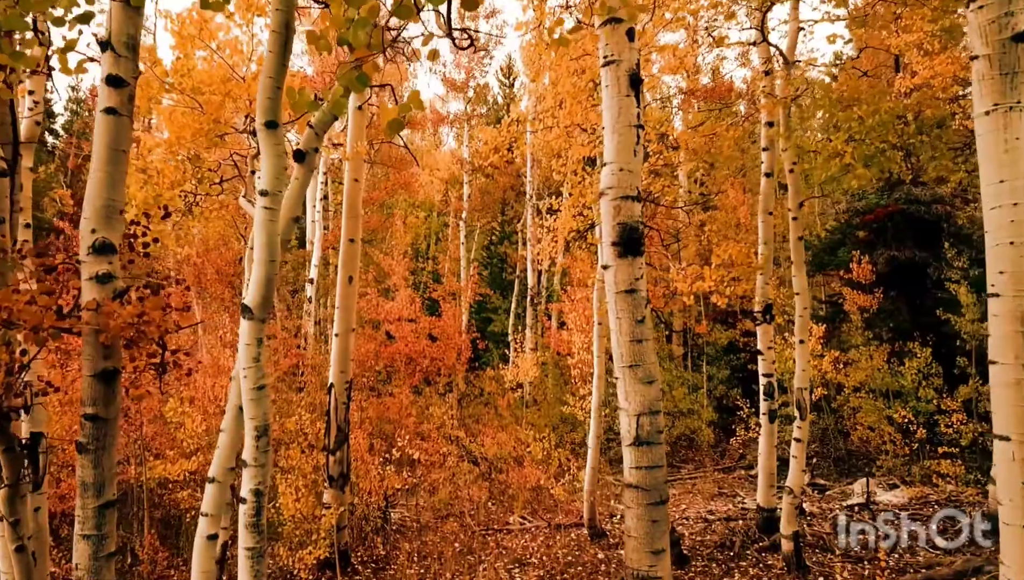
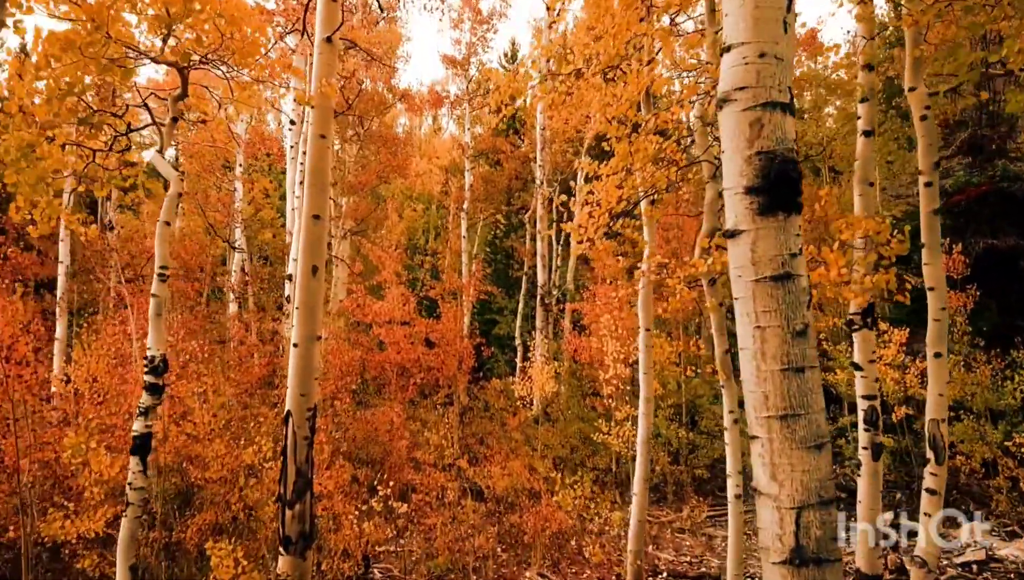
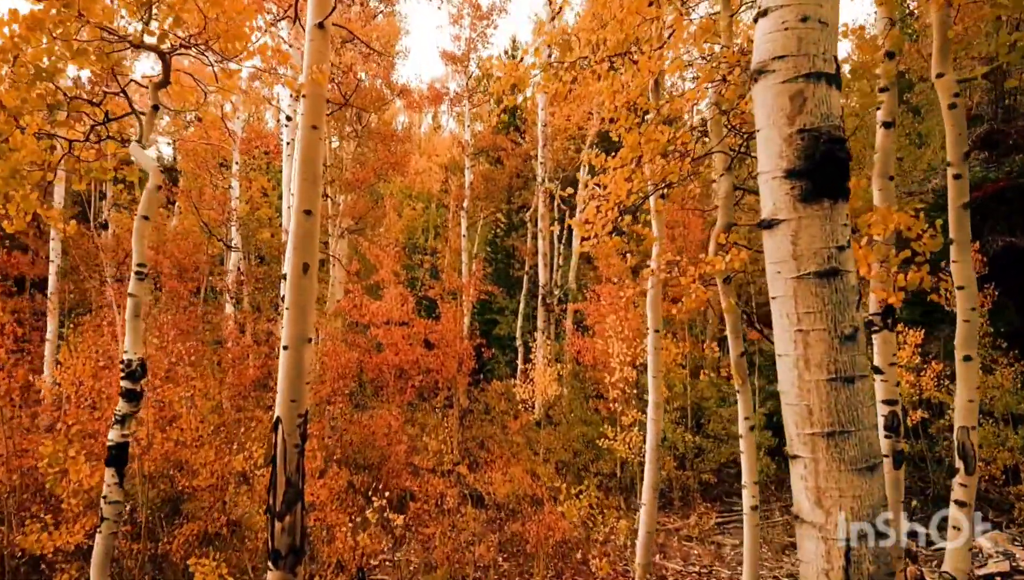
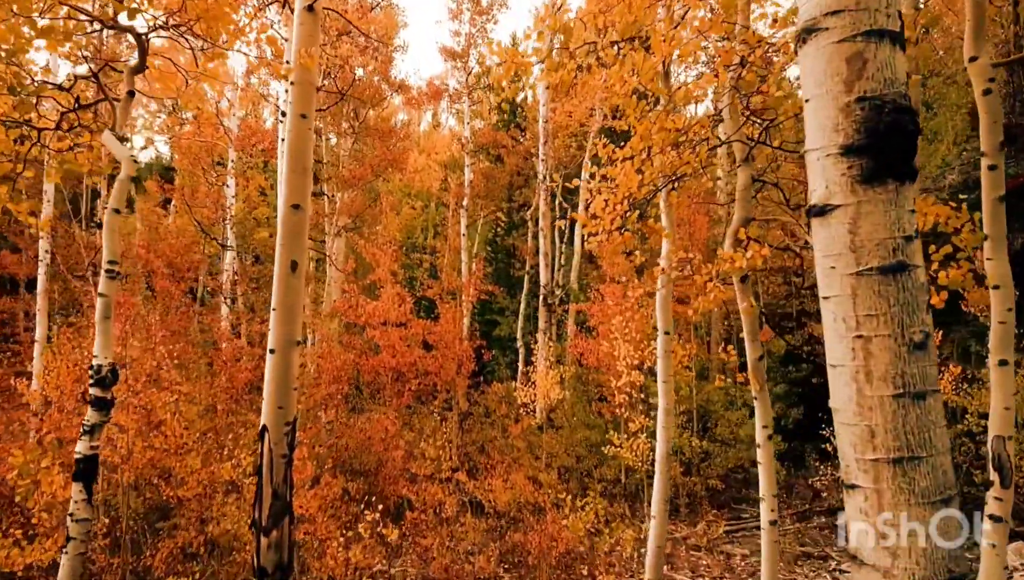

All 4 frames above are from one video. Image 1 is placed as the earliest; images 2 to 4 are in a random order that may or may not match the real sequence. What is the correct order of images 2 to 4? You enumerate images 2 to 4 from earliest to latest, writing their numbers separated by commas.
2, 3, 4
